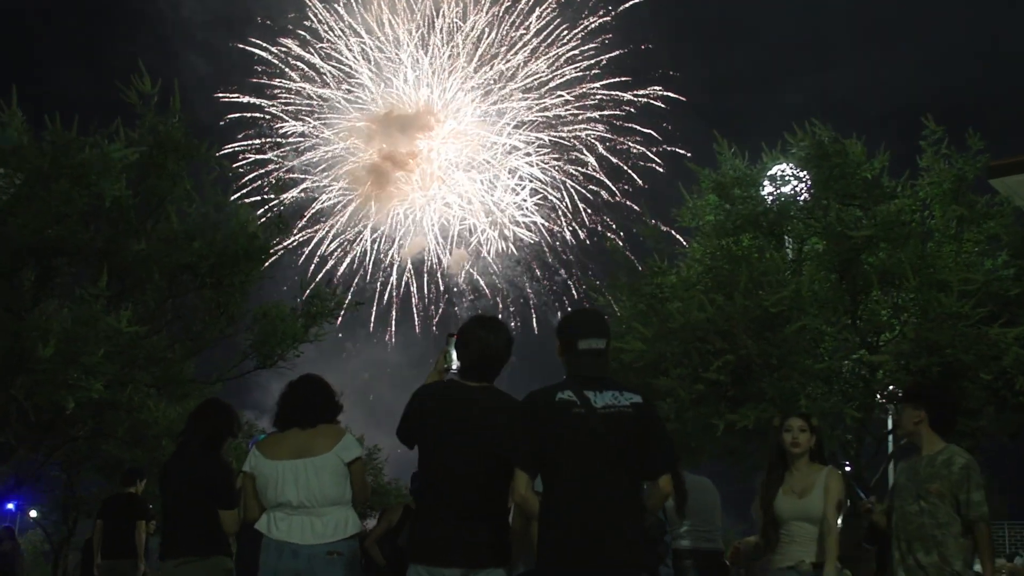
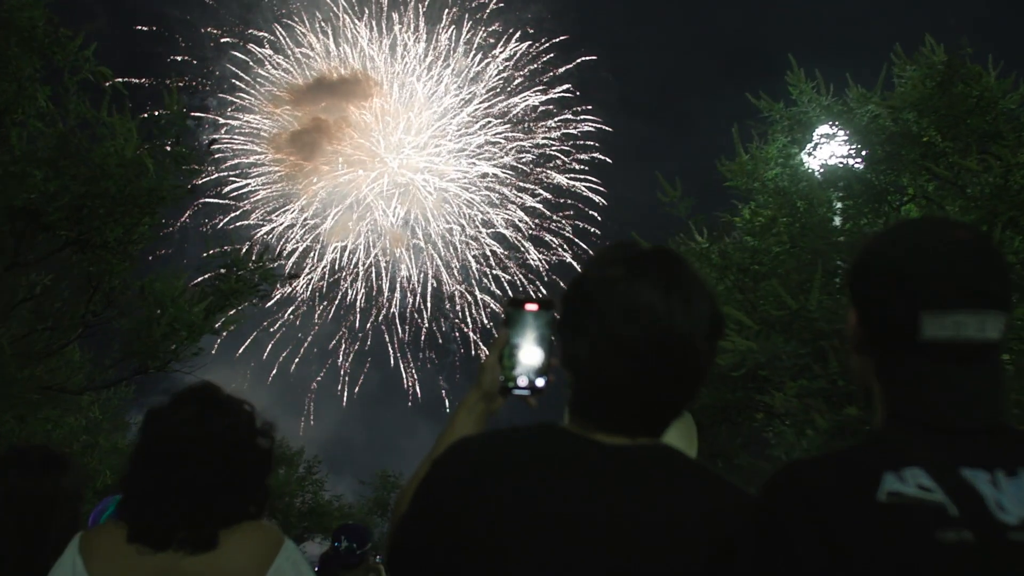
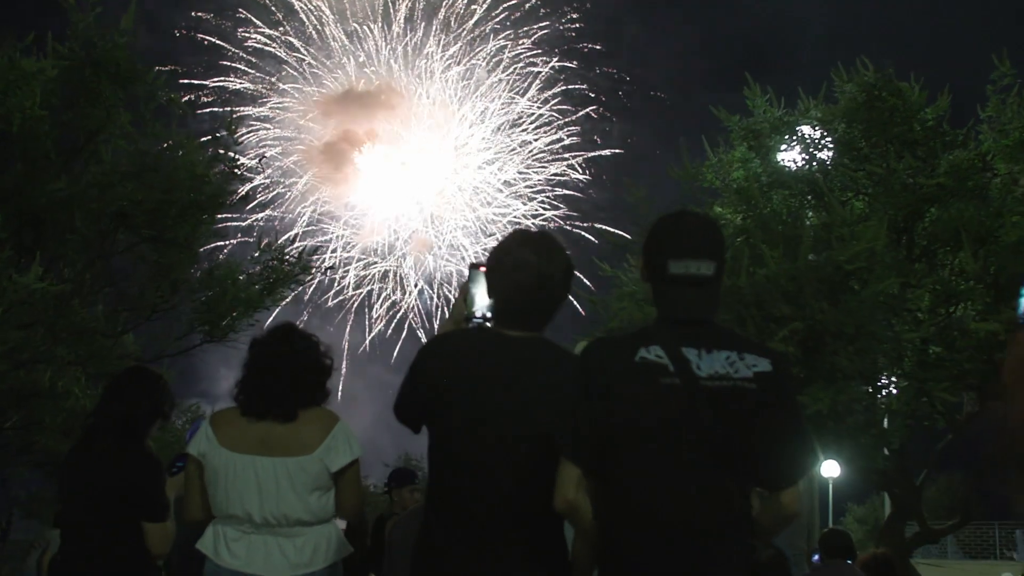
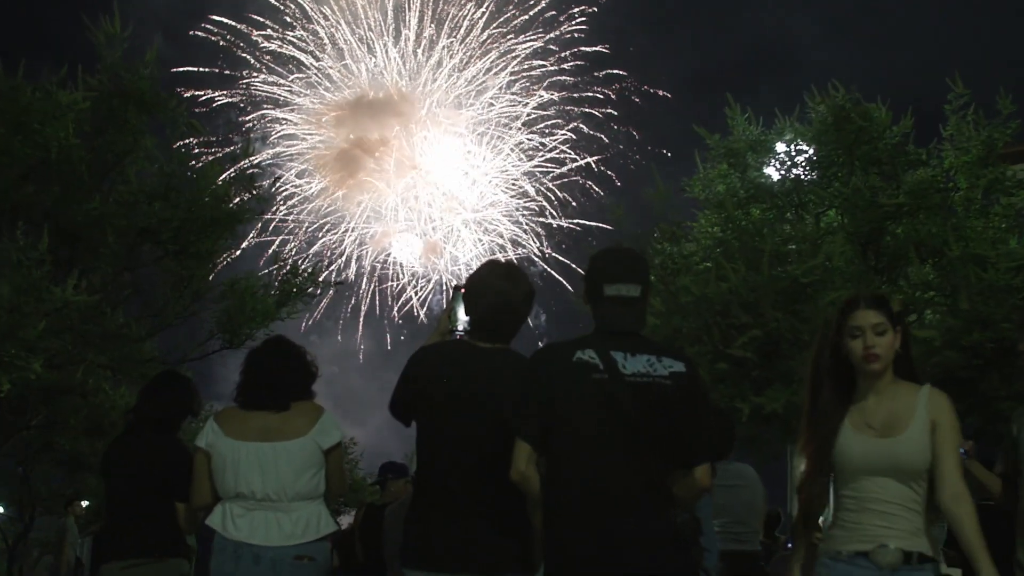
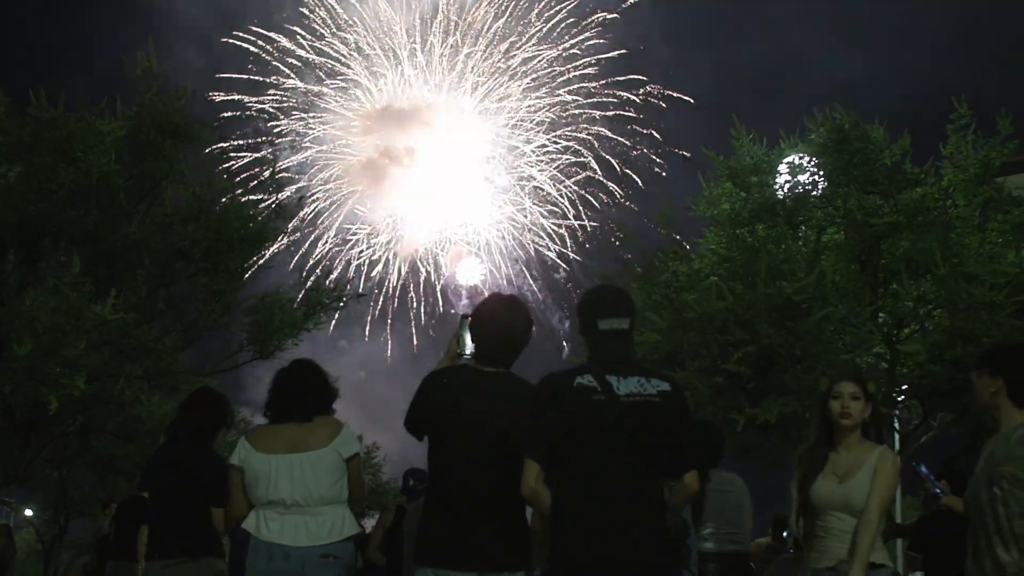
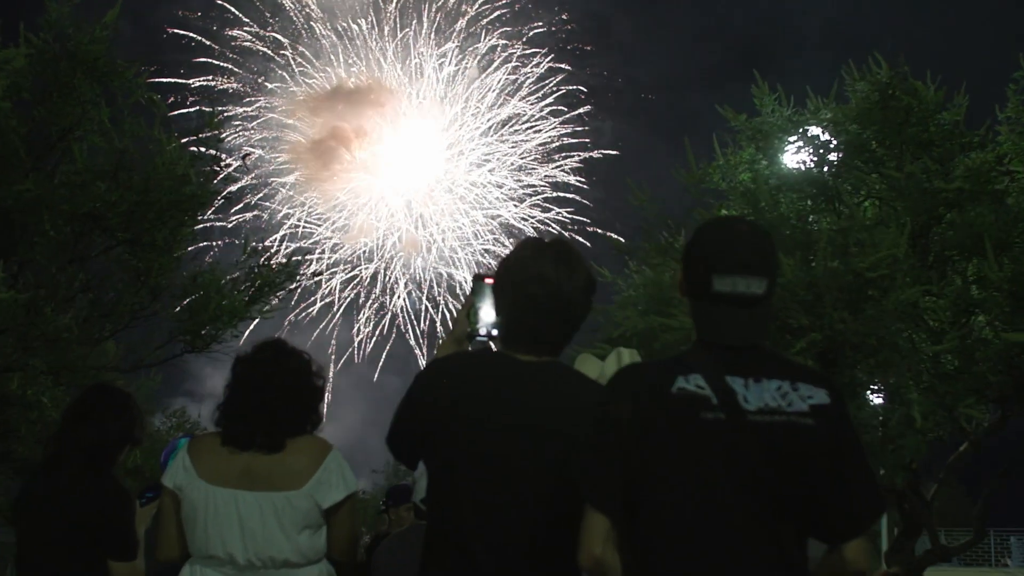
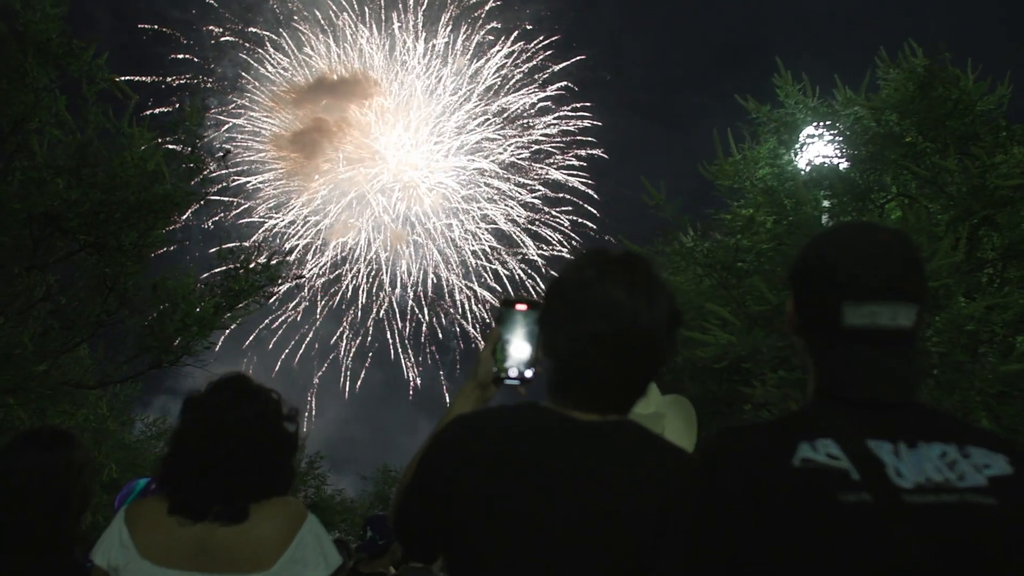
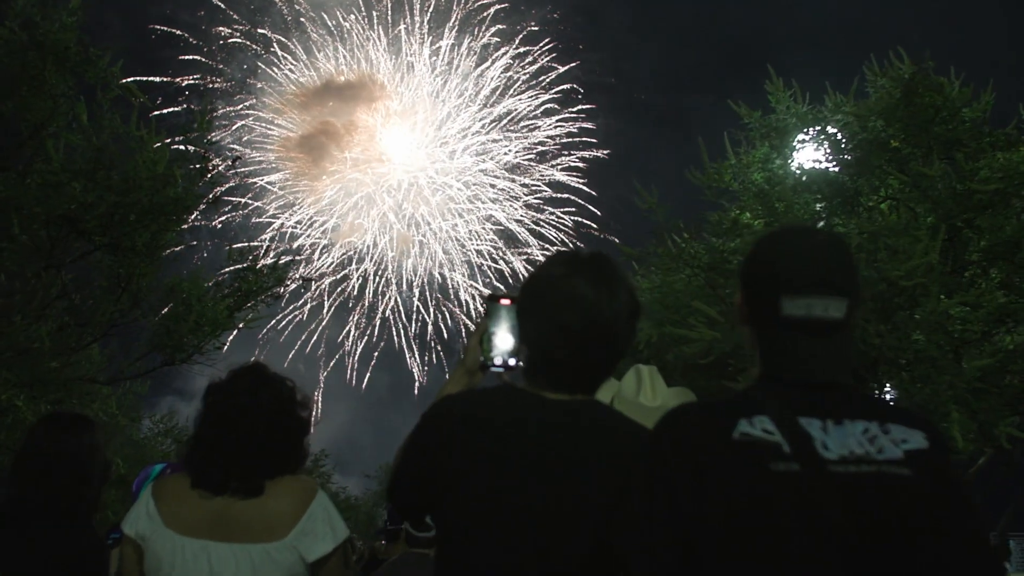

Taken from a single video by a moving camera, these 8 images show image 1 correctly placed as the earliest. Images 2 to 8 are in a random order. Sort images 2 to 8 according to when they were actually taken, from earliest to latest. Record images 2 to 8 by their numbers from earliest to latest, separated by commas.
5, 4, 3, 6, 8, 7, 2
